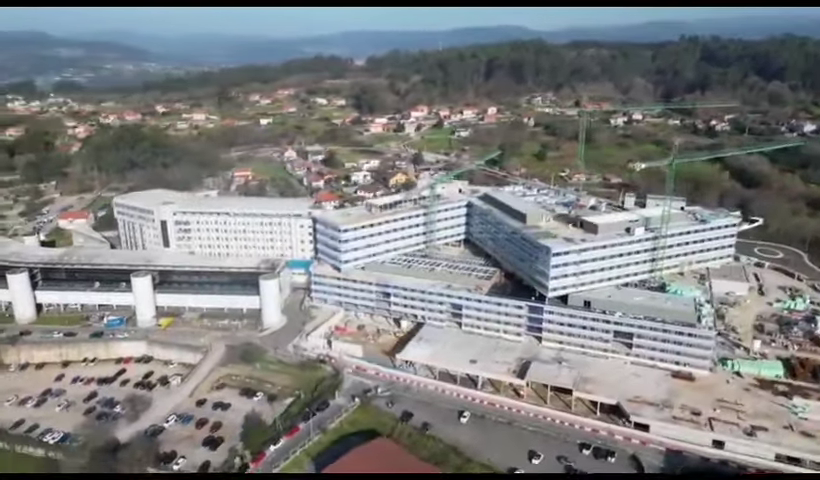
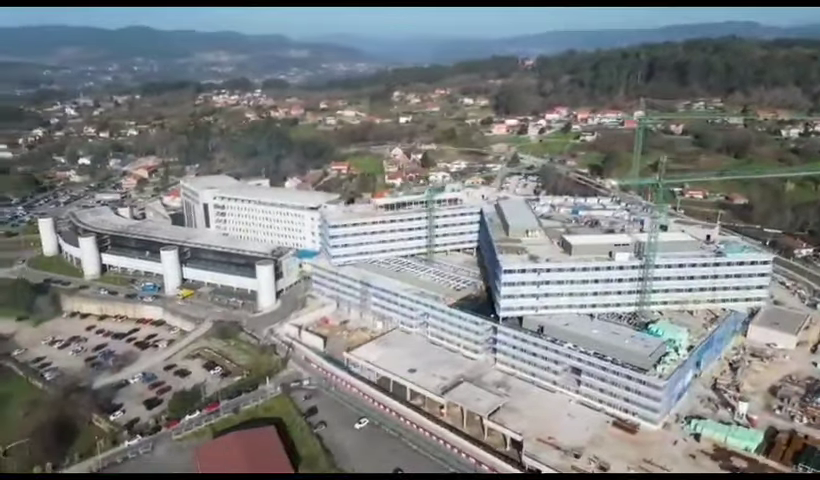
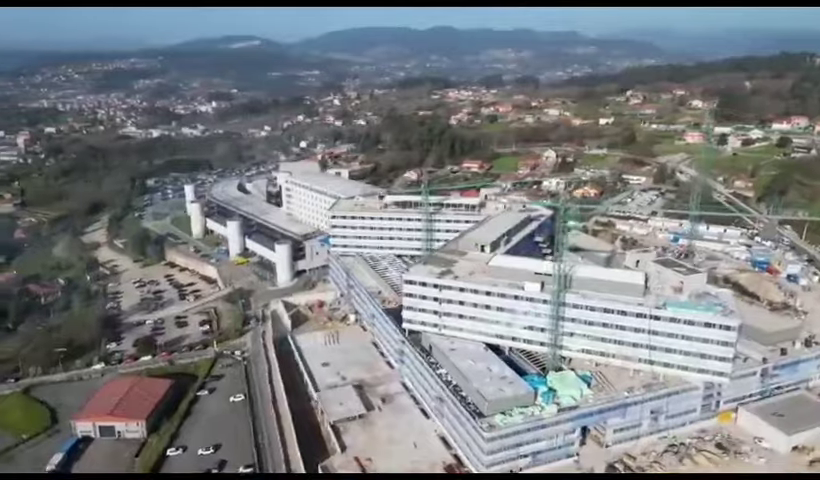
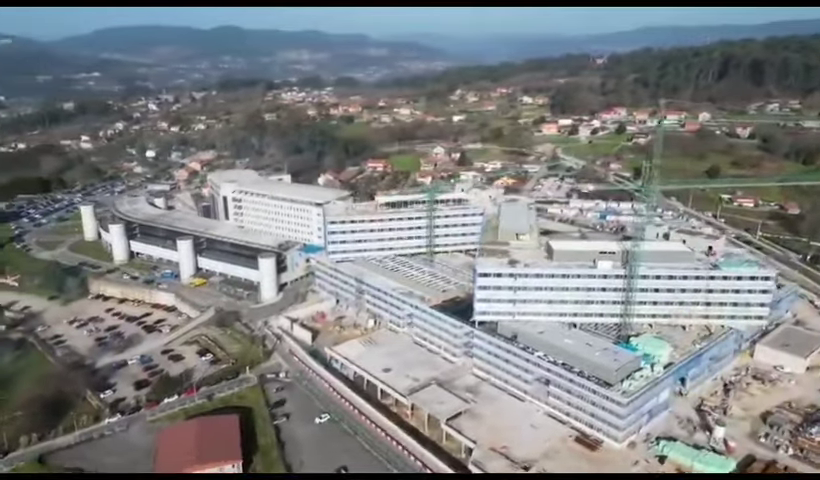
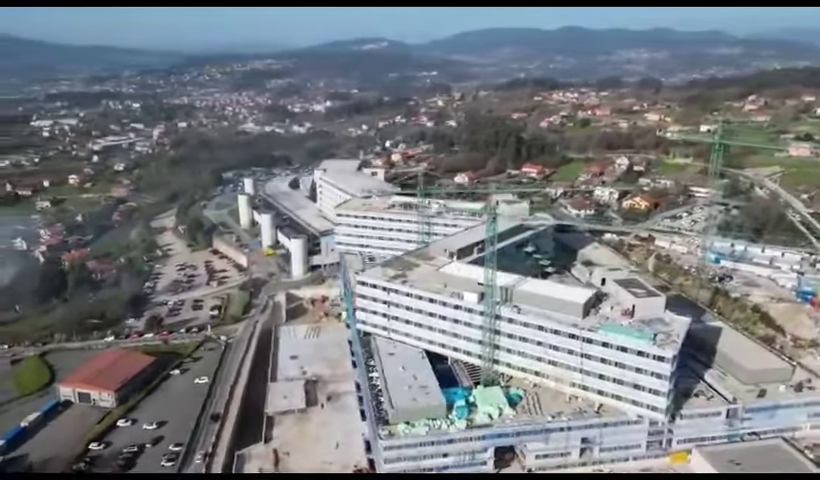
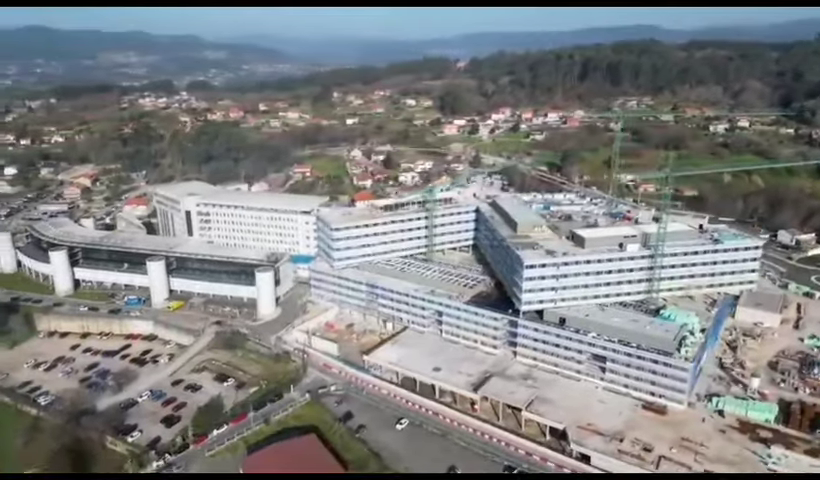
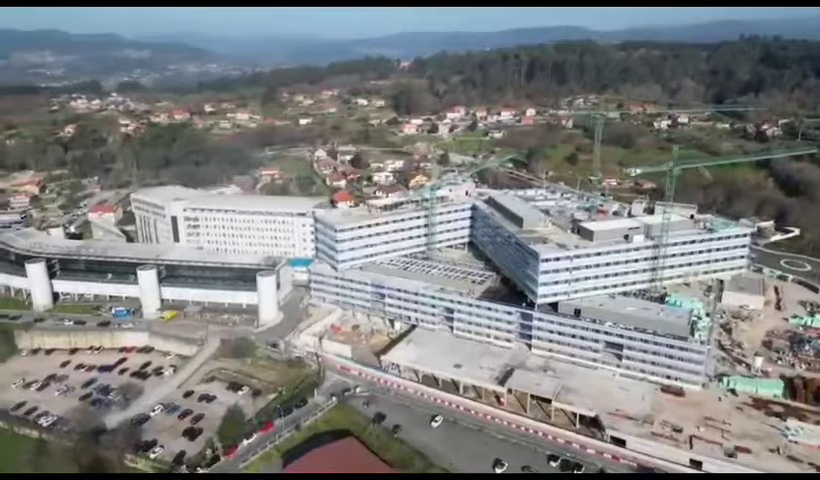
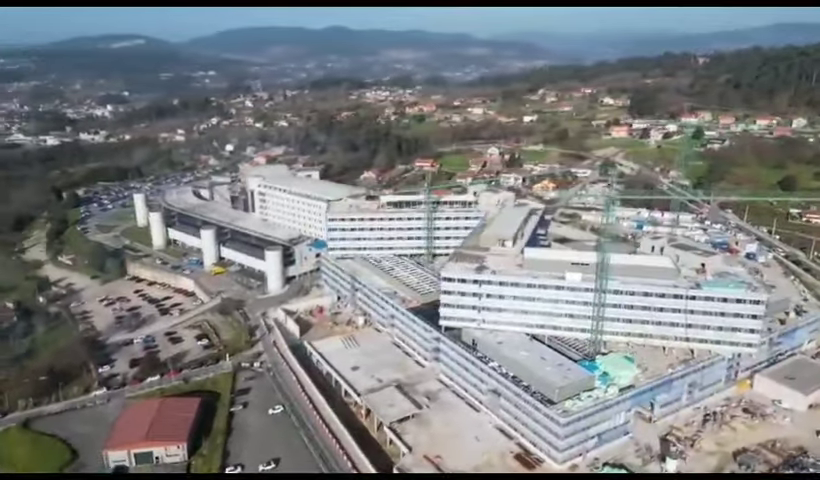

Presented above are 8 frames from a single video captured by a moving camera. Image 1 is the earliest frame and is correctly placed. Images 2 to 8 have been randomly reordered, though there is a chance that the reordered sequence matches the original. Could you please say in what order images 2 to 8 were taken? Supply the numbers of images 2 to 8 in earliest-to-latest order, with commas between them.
7, 6, 2, 4, 8, 3, 5
